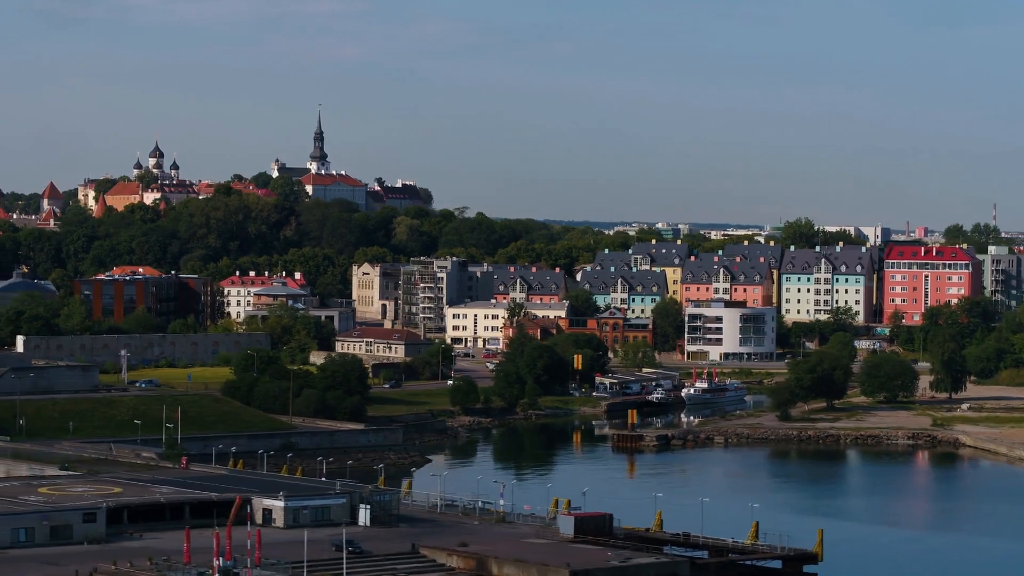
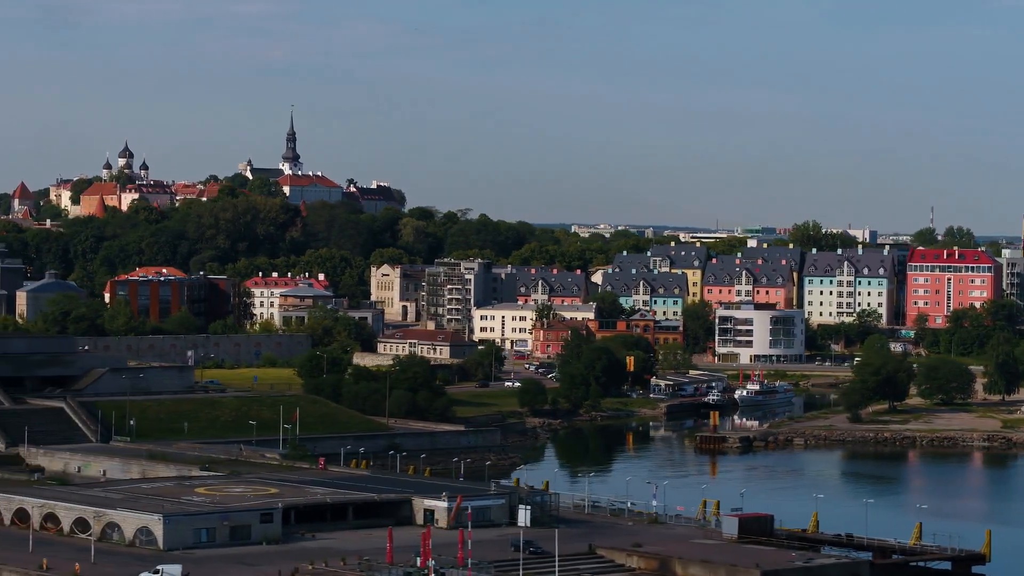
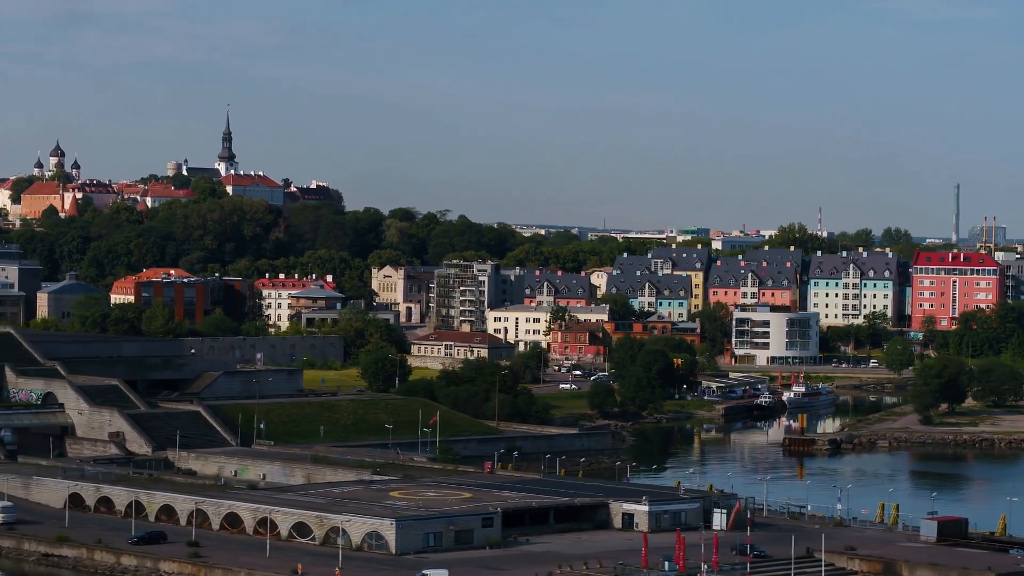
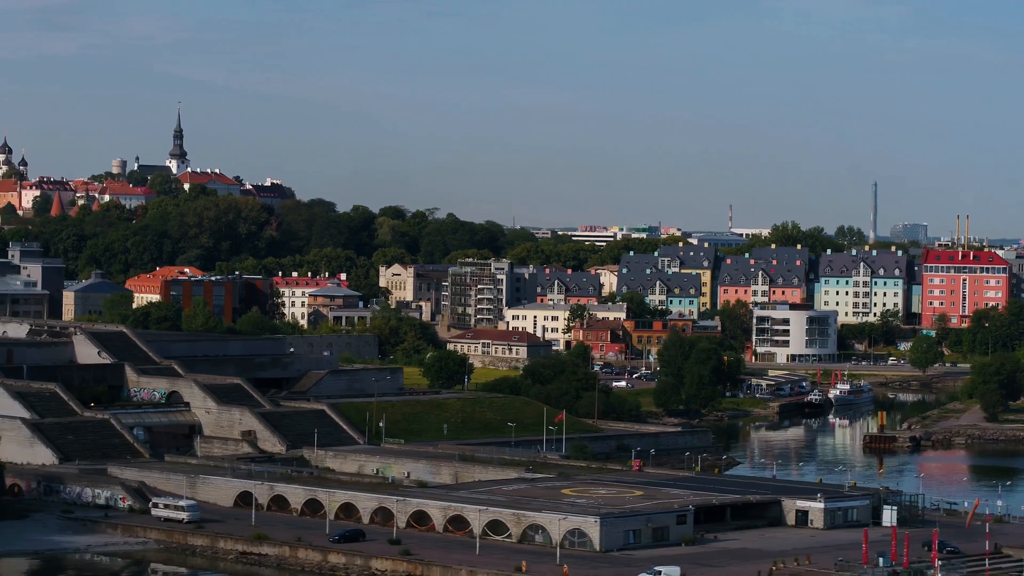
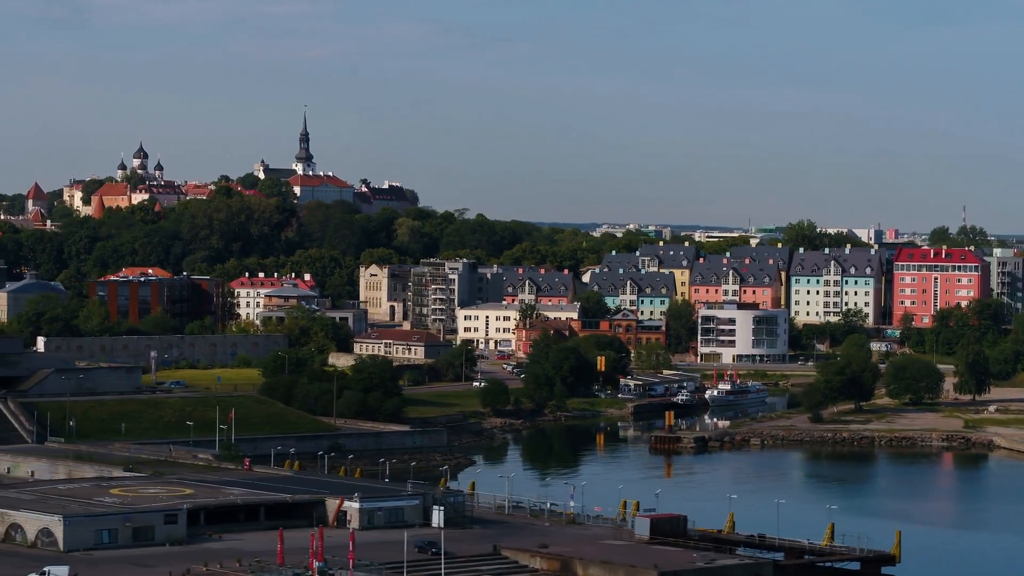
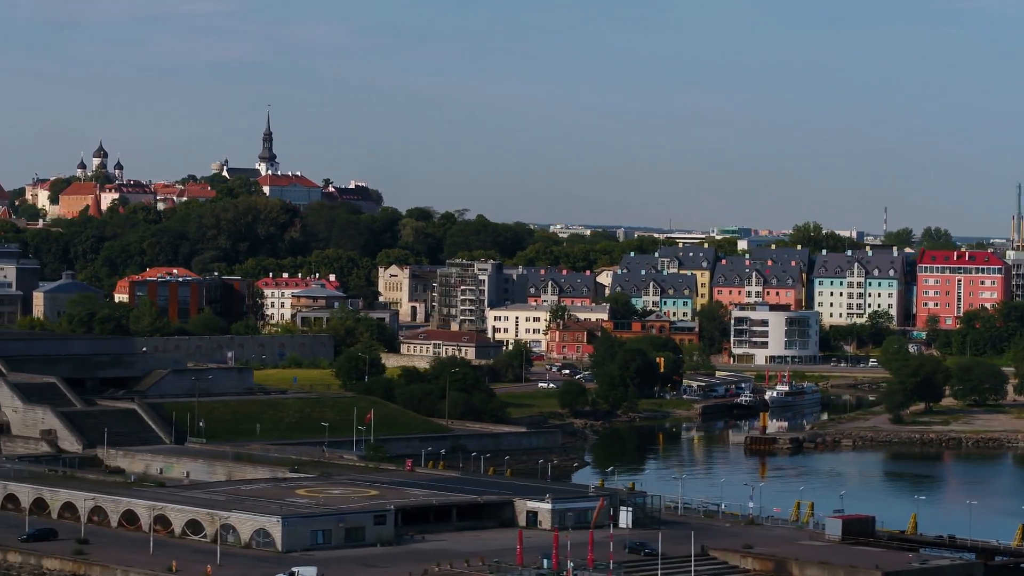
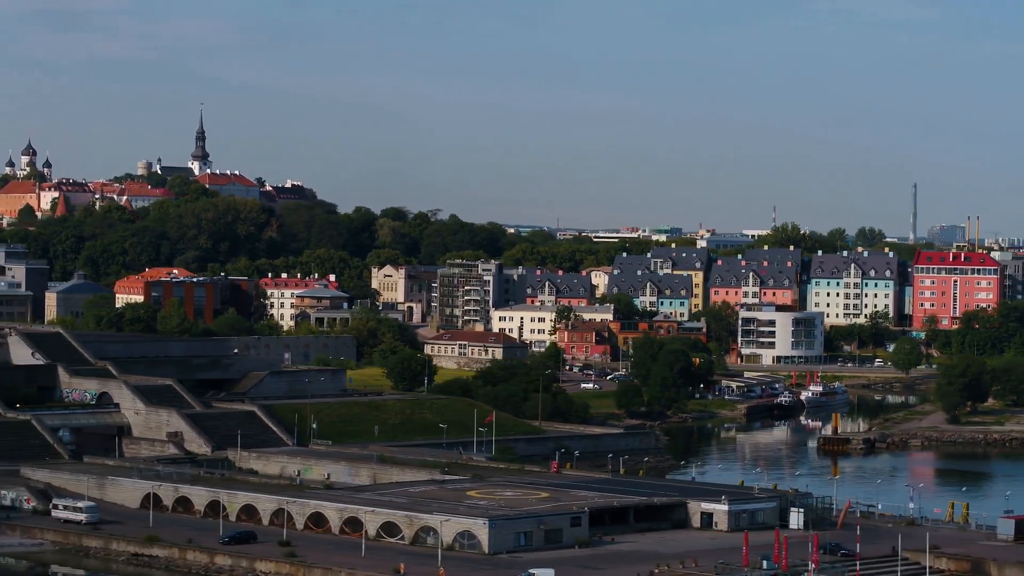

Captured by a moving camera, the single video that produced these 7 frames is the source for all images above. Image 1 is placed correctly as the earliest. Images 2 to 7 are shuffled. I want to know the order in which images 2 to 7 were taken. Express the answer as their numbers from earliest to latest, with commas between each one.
5, 2, 6, 3, 7, 4
